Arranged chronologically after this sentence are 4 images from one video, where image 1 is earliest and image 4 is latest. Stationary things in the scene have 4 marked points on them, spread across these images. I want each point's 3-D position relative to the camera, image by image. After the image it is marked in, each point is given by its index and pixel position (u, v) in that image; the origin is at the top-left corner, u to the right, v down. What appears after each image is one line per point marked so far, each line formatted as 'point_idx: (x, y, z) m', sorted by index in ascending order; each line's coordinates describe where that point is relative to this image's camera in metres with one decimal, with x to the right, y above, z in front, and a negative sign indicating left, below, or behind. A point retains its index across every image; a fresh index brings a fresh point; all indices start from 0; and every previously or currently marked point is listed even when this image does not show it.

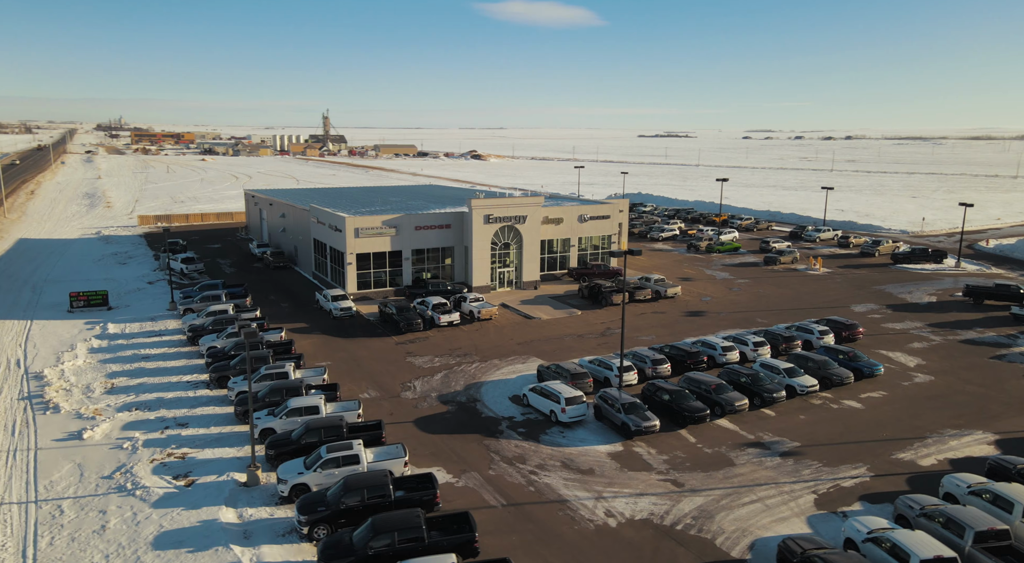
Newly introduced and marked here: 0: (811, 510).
0: (+7.8, -6.0, +18.9) m
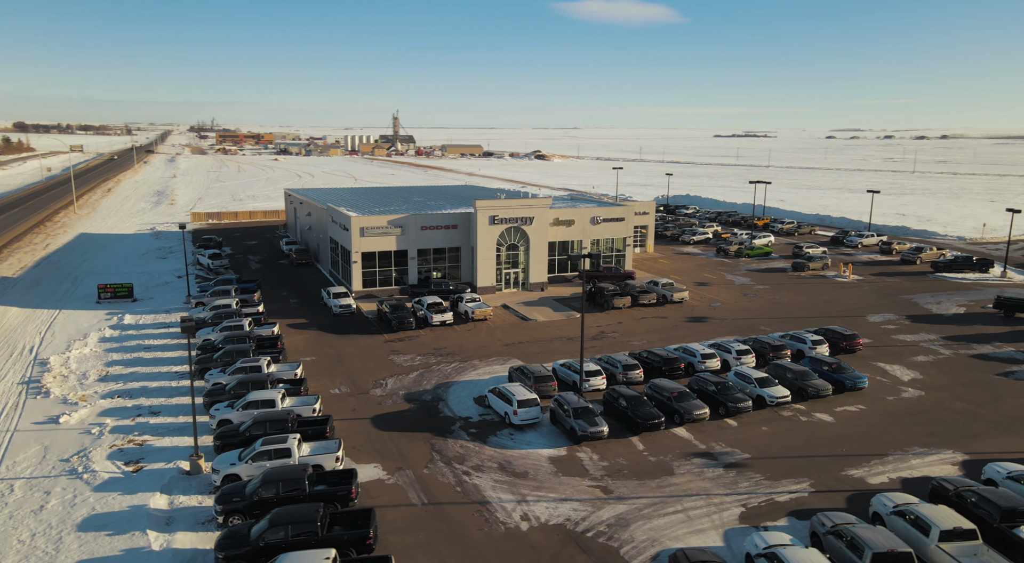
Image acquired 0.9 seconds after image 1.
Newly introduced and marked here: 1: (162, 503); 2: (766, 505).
0: (+5.6, -6.2, +18.4) m
1: (-9.3, -5.9, +19.0) m
2: (+6.8, -6.0, +19.2) m
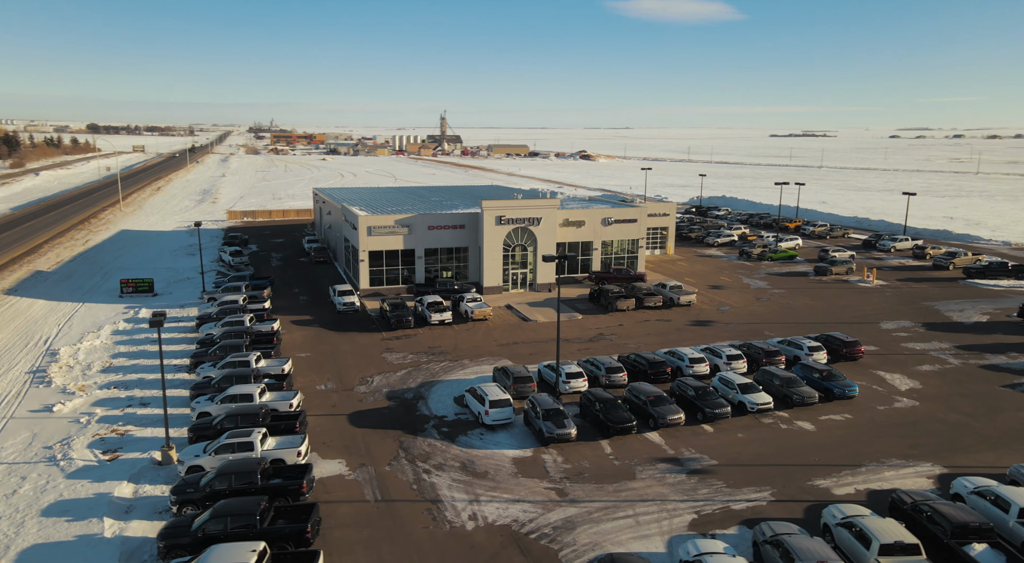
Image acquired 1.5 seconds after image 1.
0: (+4.3, -6.3, +18.1) m
1: (-10.6, -5.8, +19.7) m
2: (+5.5, -6.1, +18.9) m
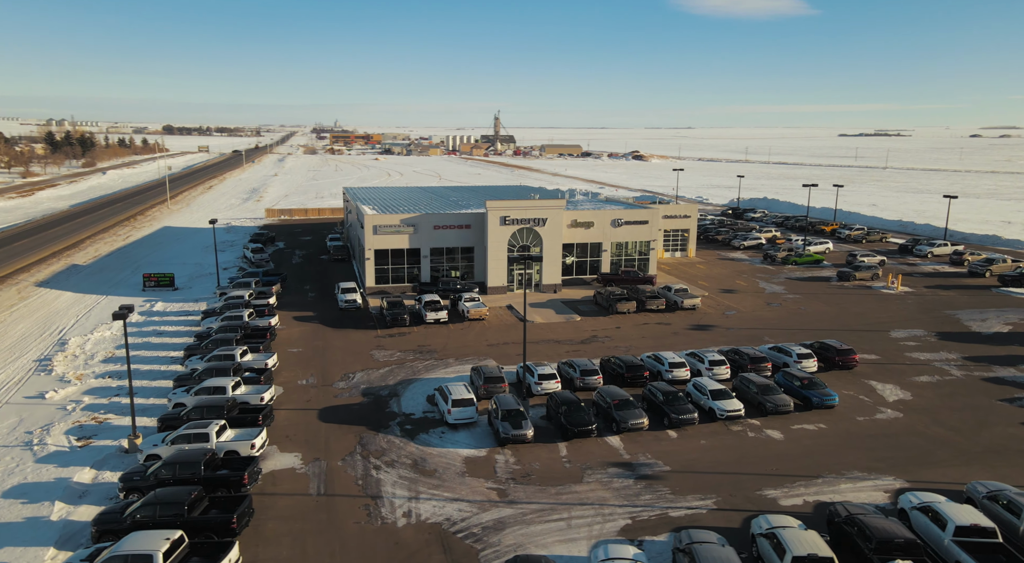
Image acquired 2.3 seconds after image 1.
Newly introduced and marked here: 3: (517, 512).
0: (+2.5, -6.4, +17.9) m
1: (-12.3, -5.6, +20.6) m
2: (+3.8, -6.2, +18.6) m
3: (+0.1, -6.2, +19.0) m
